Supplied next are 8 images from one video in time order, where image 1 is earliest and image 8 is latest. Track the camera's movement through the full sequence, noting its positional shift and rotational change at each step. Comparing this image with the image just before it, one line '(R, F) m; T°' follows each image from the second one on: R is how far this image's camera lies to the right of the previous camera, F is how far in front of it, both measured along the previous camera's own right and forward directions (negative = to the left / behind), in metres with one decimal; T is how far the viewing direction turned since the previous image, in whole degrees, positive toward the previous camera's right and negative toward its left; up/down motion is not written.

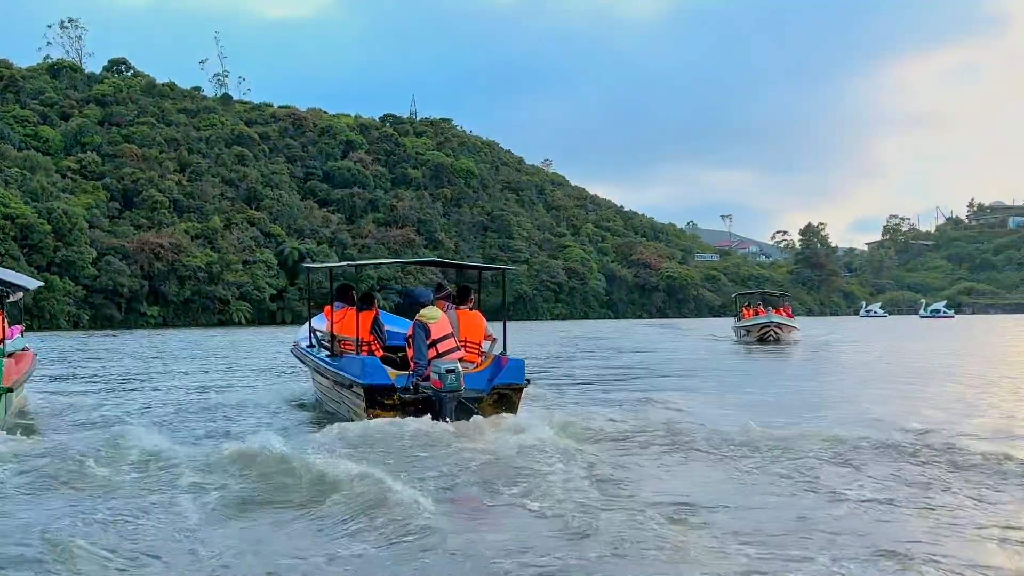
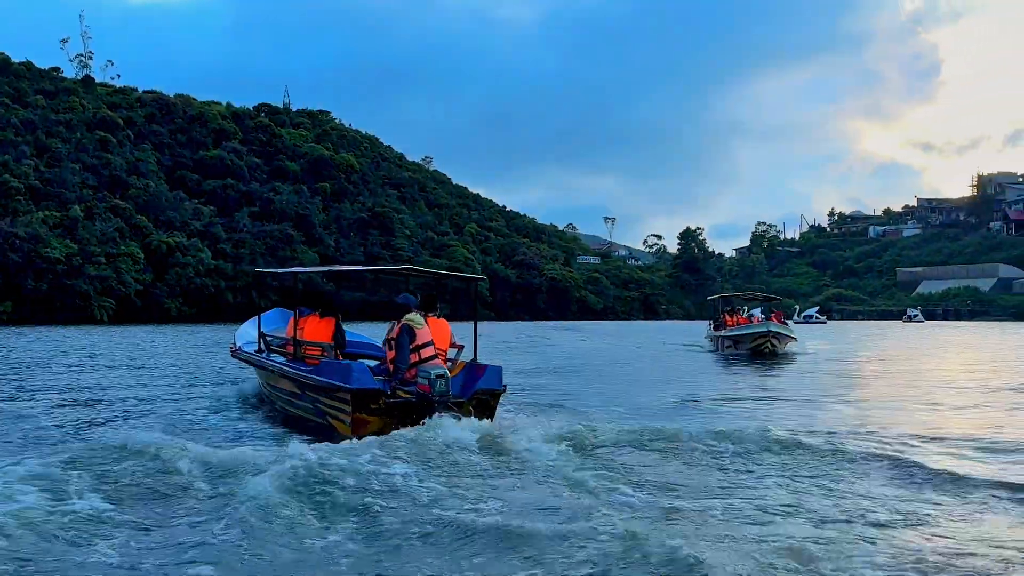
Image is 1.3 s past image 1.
(-1.1, +0.9) m; +8°
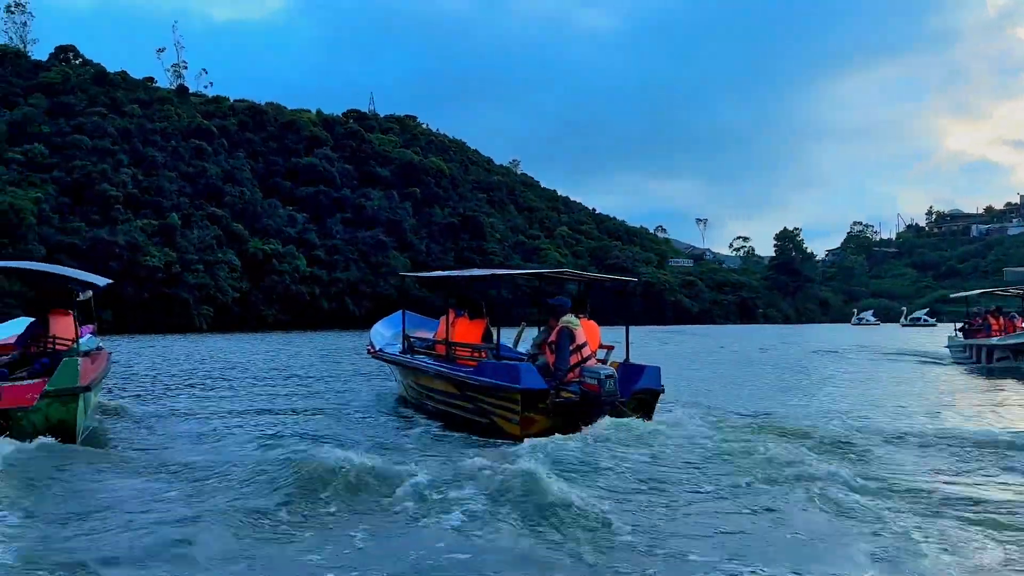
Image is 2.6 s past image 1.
(-1.1, +0.7) m; -4°
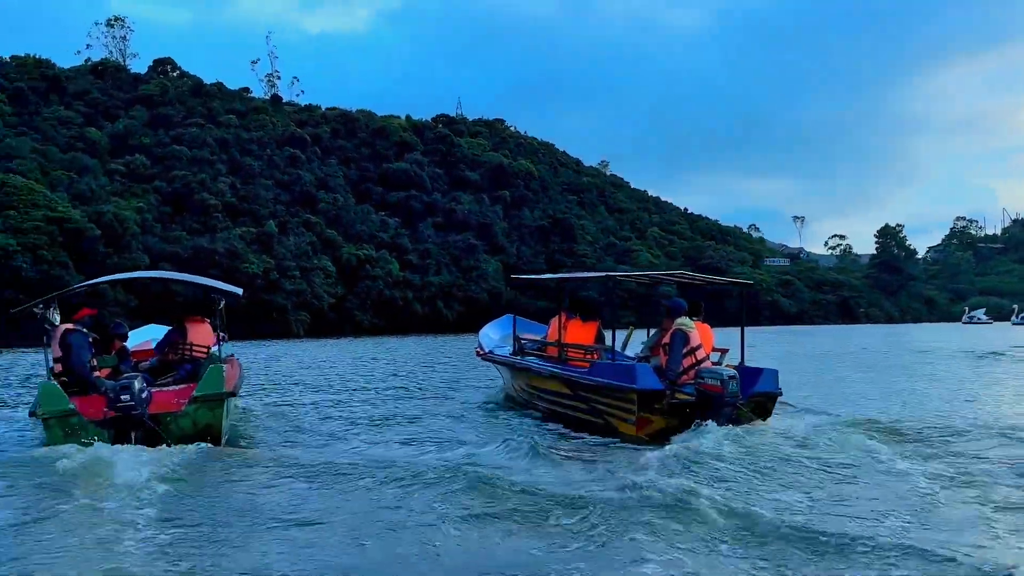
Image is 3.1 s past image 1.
(-0.3, +0.3) m; -5°
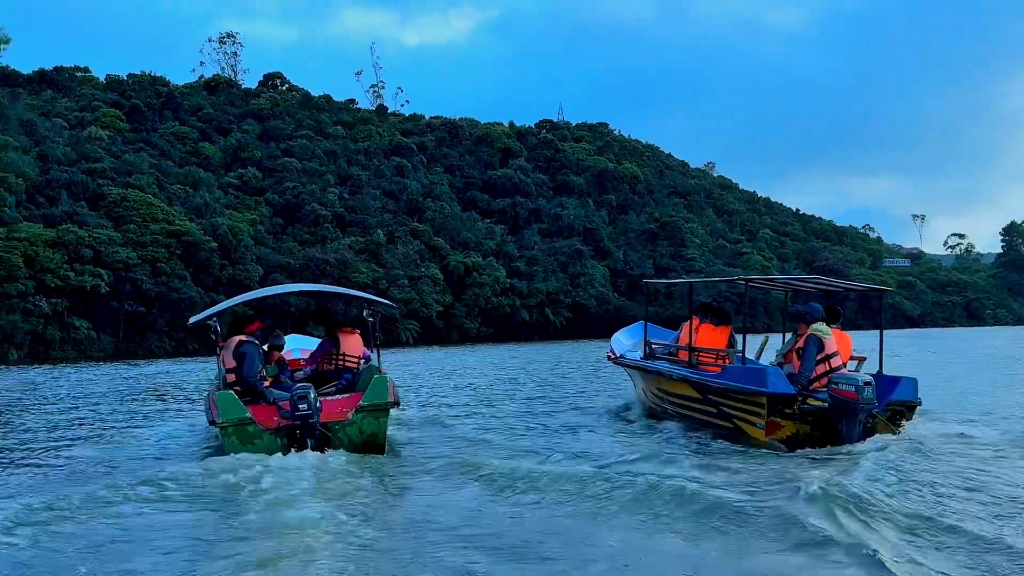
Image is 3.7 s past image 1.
(-0.4, +0.4) m; -5°
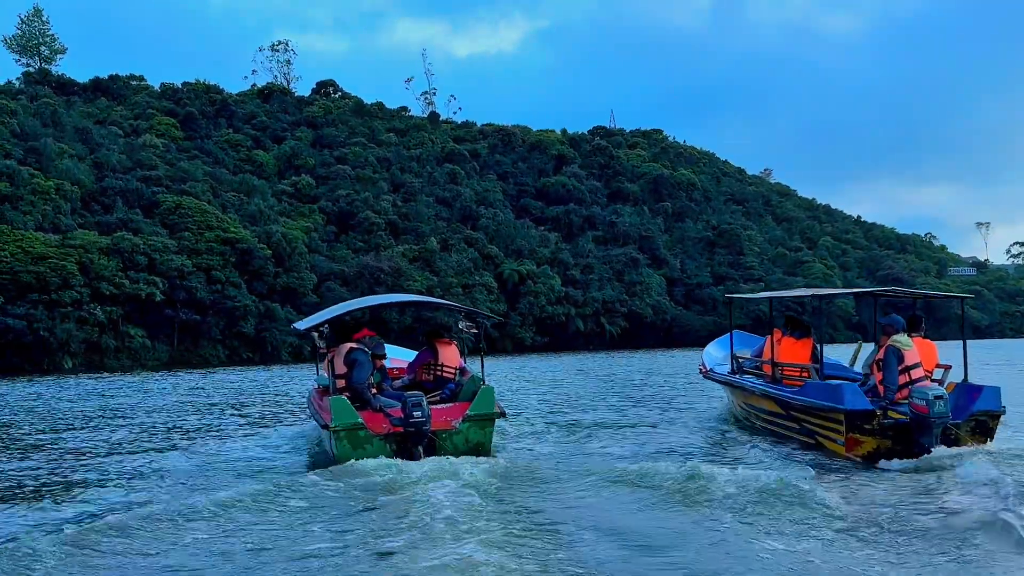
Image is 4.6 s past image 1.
(-0.5, +0.6) m; -2°
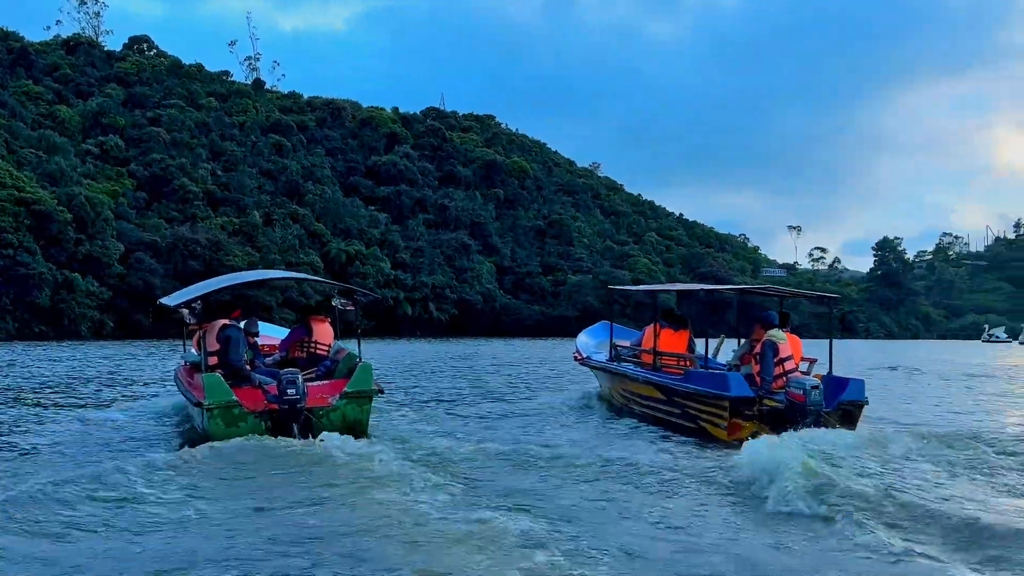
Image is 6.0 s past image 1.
(-0.7, +1.2) m; +11°
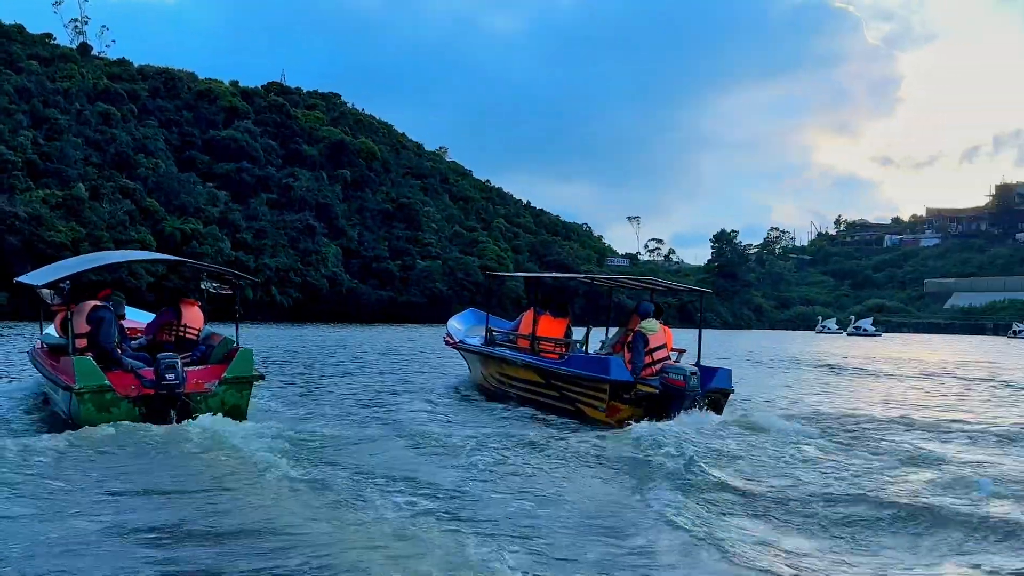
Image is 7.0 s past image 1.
(-0.5, +0.6) m; +9°
